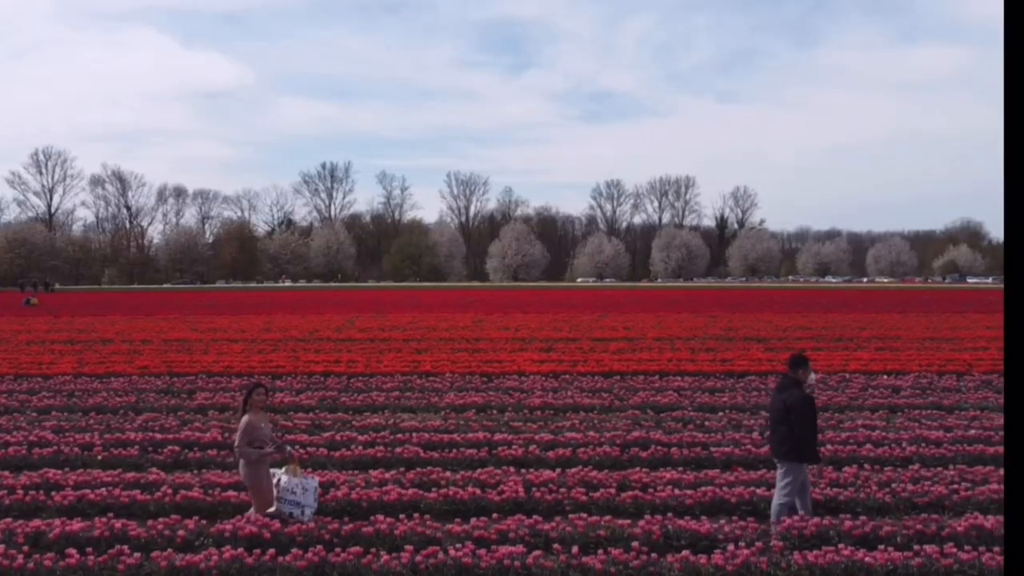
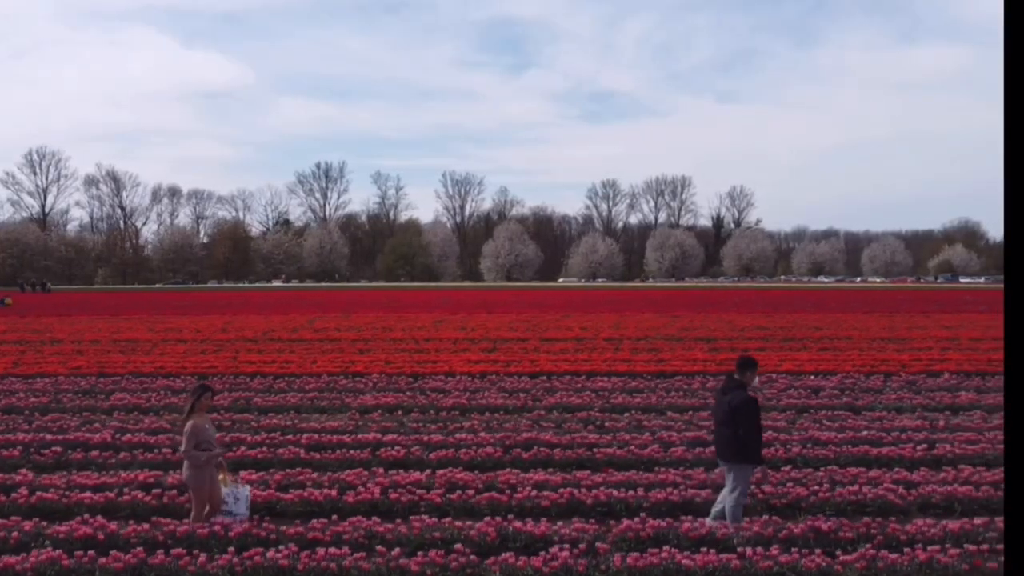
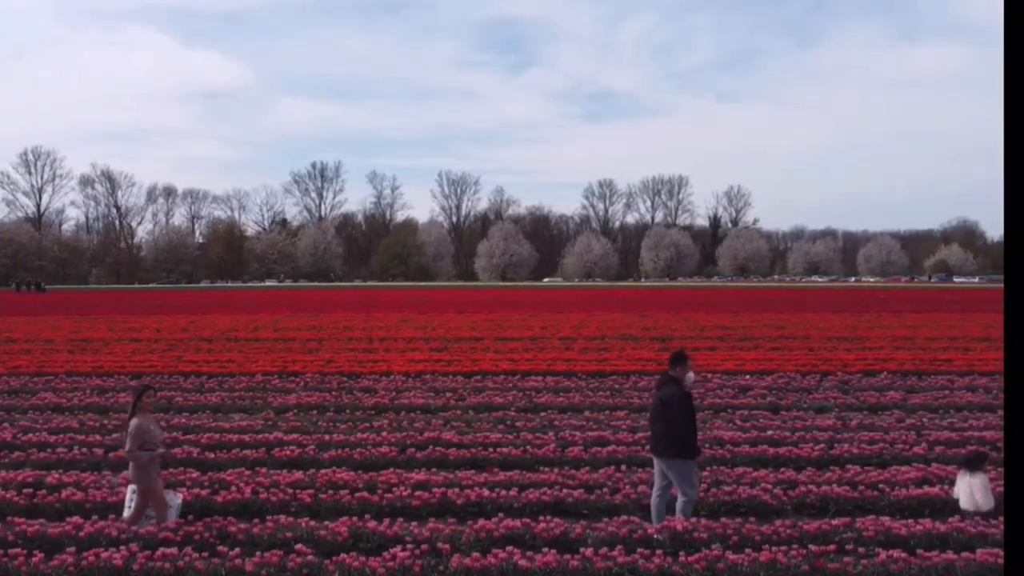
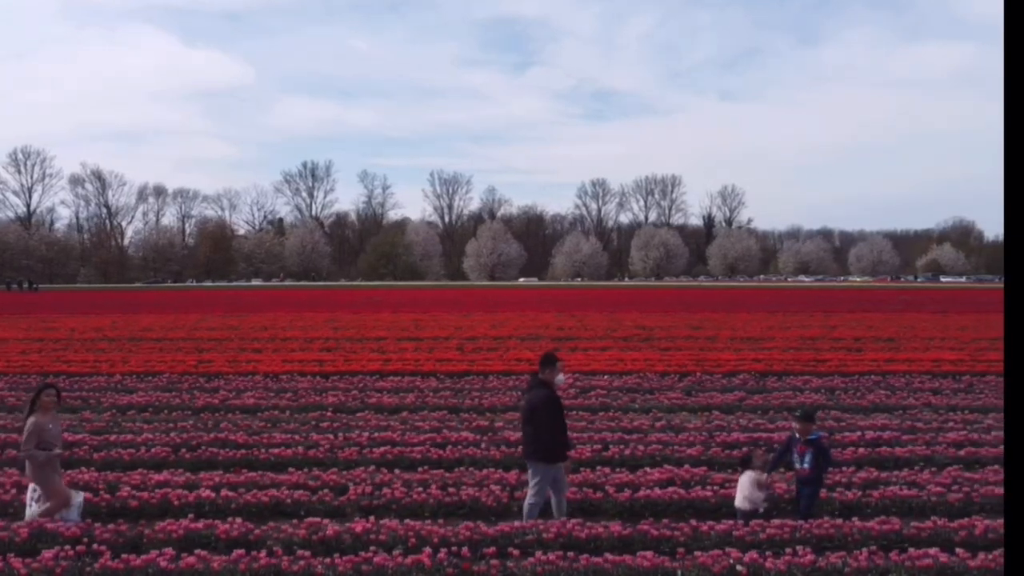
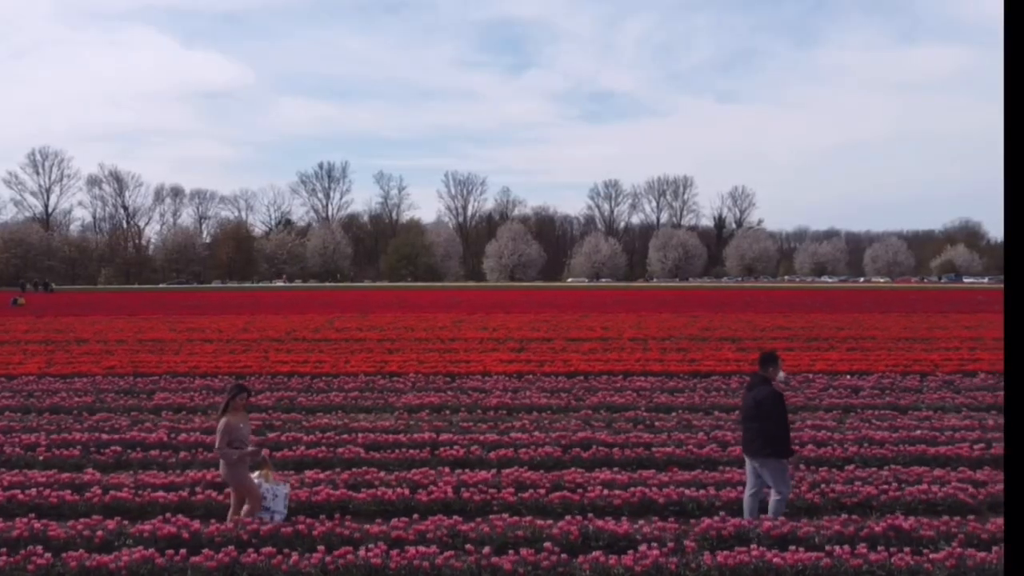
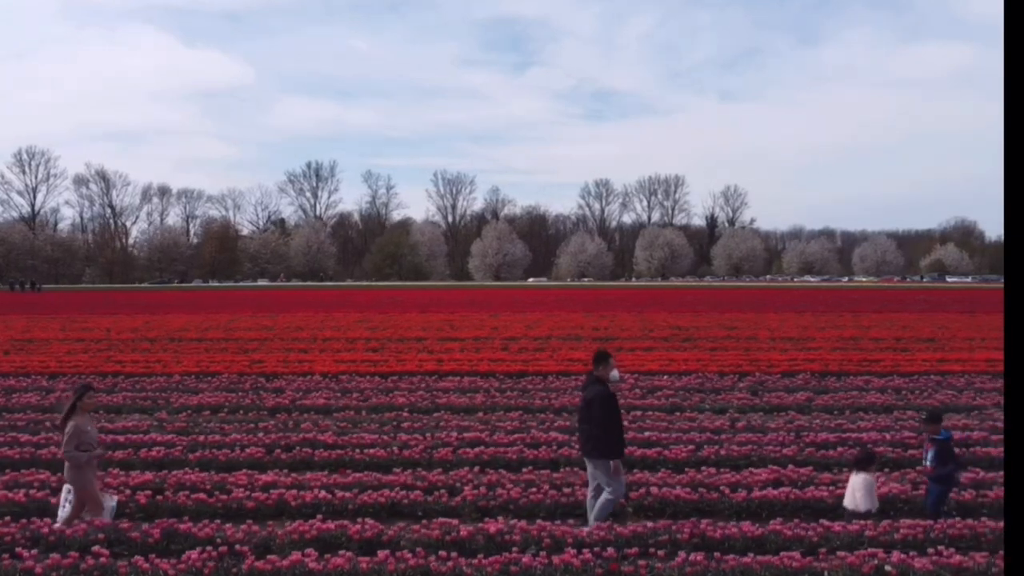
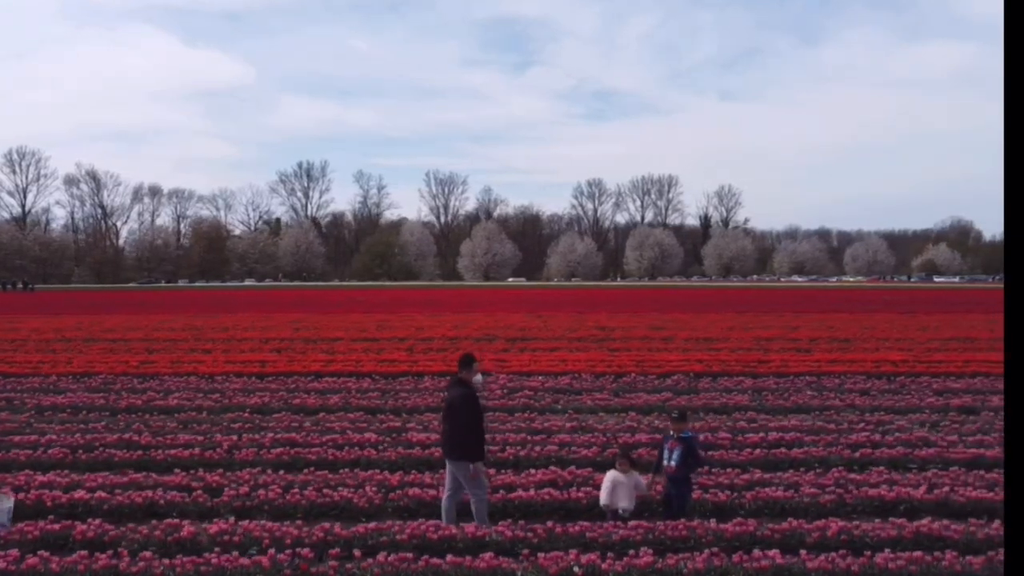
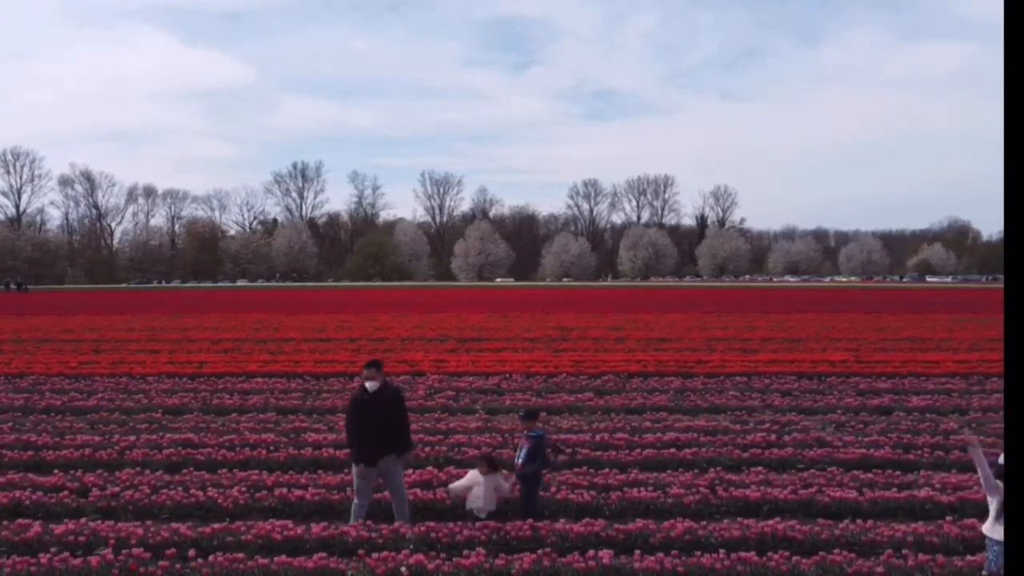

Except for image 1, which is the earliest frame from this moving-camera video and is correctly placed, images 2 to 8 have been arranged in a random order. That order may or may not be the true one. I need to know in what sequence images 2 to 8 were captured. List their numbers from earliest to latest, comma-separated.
5, 2, 3, 6, 4, 7, 8
